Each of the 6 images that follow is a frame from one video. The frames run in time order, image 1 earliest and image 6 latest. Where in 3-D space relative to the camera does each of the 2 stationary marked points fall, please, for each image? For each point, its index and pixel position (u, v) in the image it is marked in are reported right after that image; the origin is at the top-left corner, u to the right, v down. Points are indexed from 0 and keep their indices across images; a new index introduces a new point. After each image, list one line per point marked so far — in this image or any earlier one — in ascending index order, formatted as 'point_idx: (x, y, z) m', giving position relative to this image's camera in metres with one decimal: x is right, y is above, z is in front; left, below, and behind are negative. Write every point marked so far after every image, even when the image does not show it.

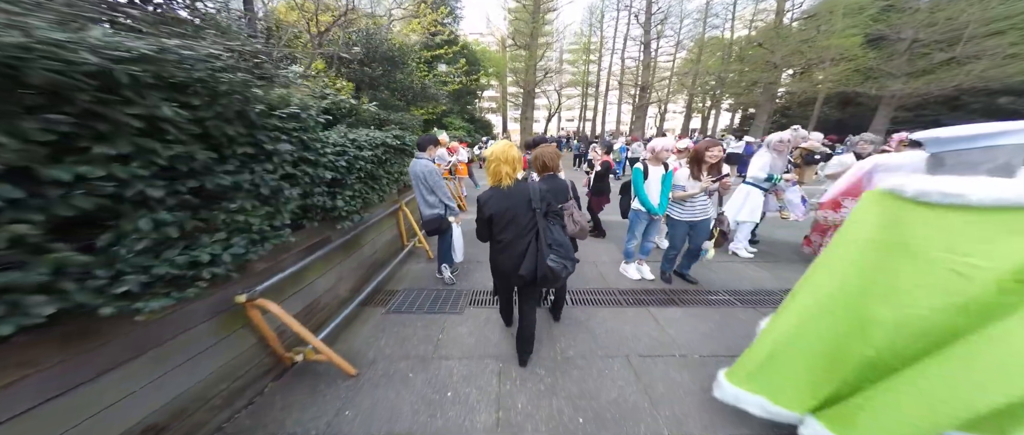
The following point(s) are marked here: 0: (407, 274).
0: (-1.6, -0.9, +4.2) m
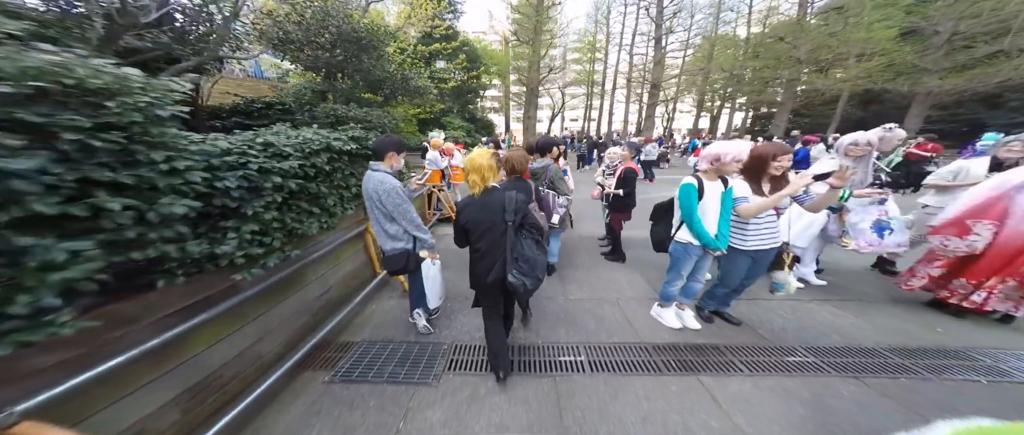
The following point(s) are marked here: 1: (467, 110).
0: (-1.7, -1.2, +3.3) m
1: (-3.1, +7.5, +19.3) m
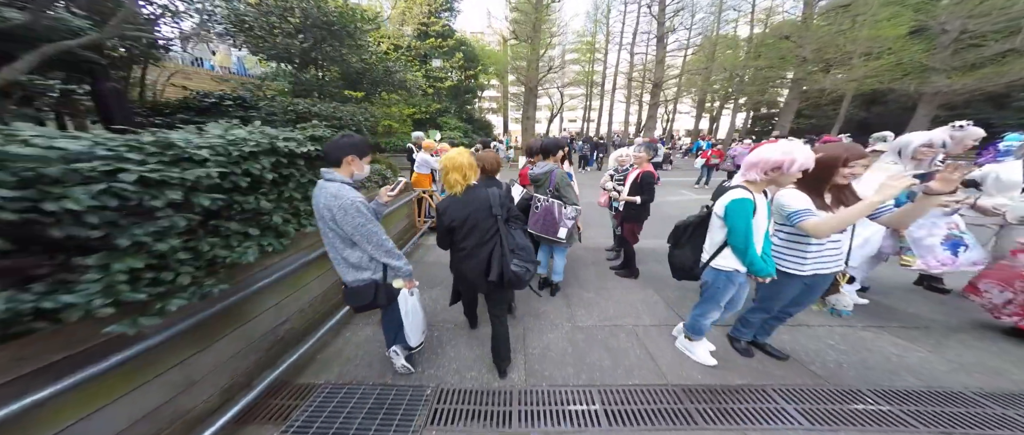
0: (-1.7, -1.3, +2.7) m
1: (-3.2, +7.3, +18.8) m
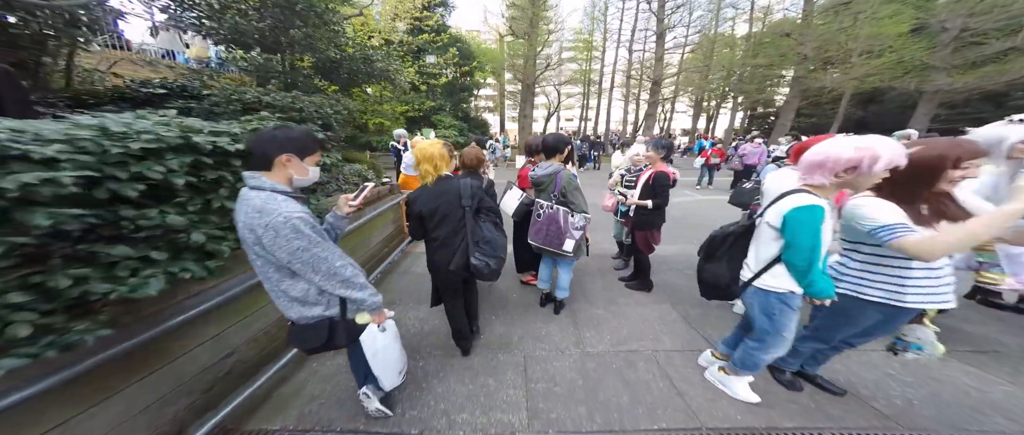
0: (-1.7, -1.4, +2.3) m
1: (-3.4, +7.2, +18.4) m
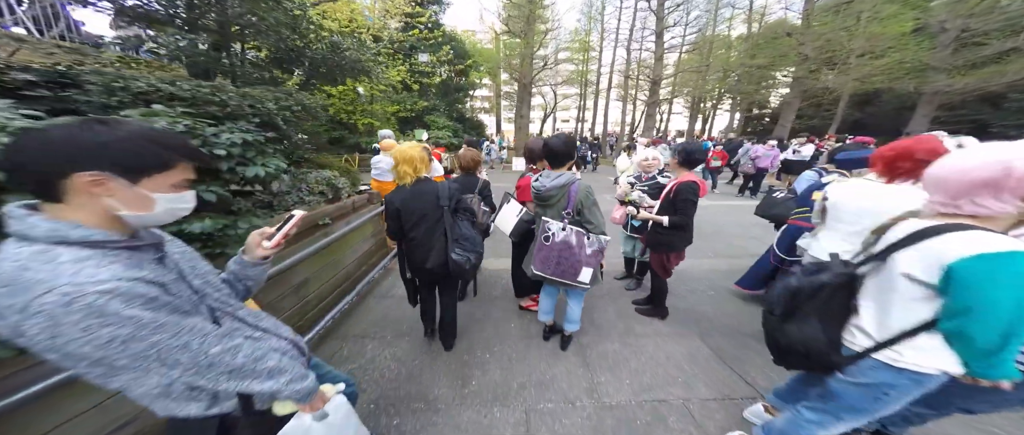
0: (-1.7, -1.6, +1.8) m
1: (-3.7, +7.0, +17.8) m
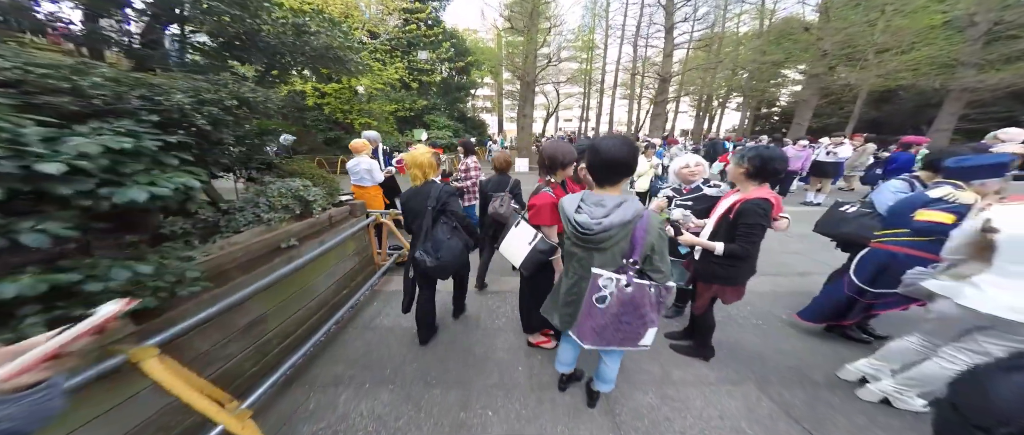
0: (-1.6, -1.7, +1.2) m
1: (-3.5, +6.8, +17.3) m
